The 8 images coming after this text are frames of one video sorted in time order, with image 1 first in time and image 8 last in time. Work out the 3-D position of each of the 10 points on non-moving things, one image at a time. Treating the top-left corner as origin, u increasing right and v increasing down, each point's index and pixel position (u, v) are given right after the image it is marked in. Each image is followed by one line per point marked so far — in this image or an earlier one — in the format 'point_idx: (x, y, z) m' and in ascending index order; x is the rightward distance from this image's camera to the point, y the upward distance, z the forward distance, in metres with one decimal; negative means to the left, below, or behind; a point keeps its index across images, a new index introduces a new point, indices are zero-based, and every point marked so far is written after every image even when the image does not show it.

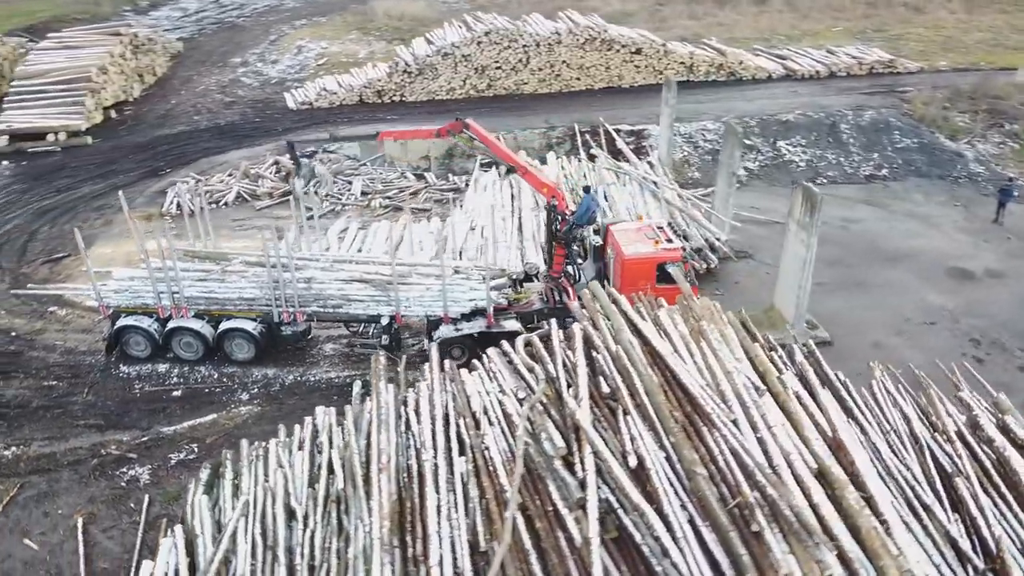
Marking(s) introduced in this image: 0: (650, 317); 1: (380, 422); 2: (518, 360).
0: (+1.8, -0.4, +10.9) m
1: (-1.5, -1.5, +9.7) m
2: (0.0, -0.9, +10.5) m
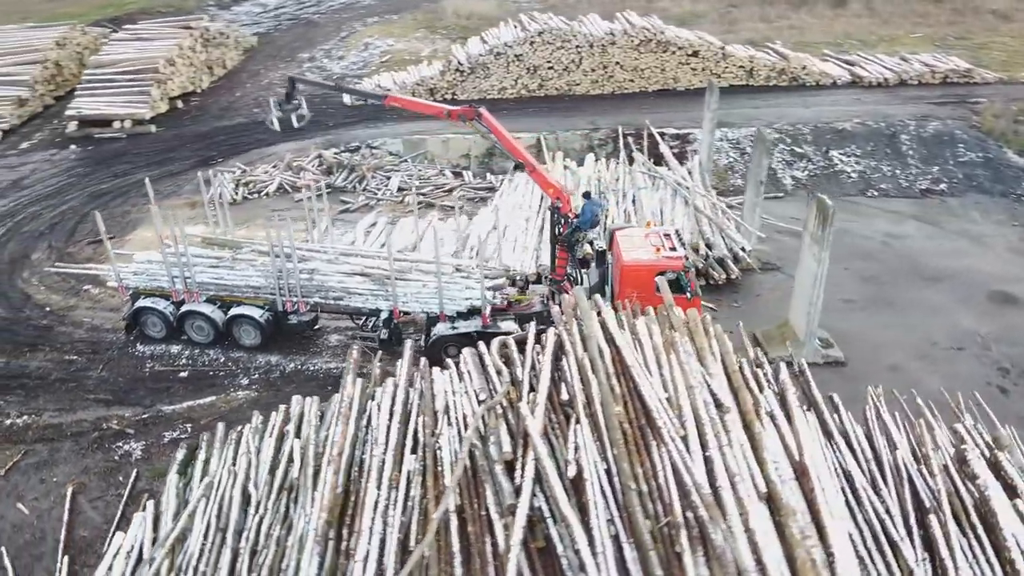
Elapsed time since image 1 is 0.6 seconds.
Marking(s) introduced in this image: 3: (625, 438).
0: (+1.5, -0.5, +10.6) m
1: (-2.0, -1.5, +9.8) m
2: (-0.3, -0.9, +10.5) m
3: (+1.2, -1.6, +8.7) m
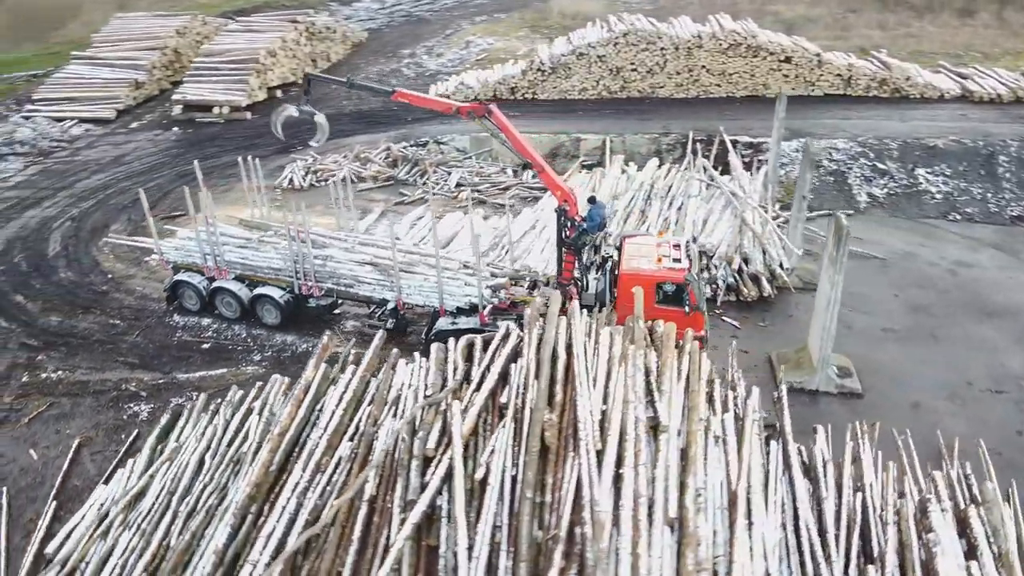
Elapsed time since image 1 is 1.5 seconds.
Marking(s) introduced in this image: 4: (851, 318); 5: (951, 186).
0: (+1.0, -0.6, +10.4) m
1: (-2.6, -1.3, +10.1) m
2: (-0.8, -0.9, +10.5) m
3: (+0.3, -1.6, +8.6) m
4: (+5.9, -0.5, +14.7) m
5: (+9.9, +2.3, +19.0) m
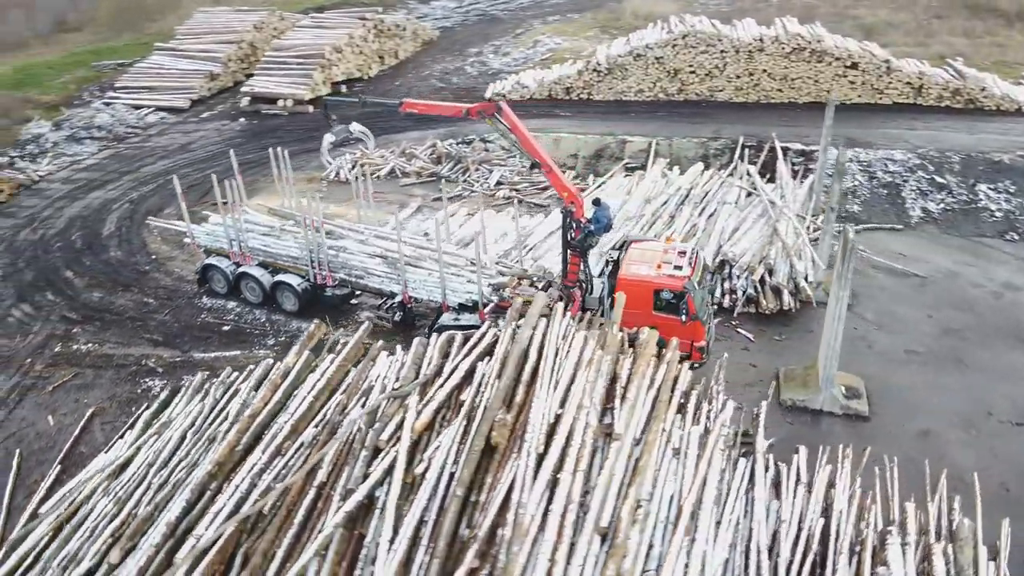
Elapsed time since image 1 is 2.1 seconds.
0: (+0.7, -0.6, +10.3) m
1: (-3.0, -1.2, +10.5) m
2: (-1.1, -0.8, +10.6) m
3: (-0.2, -1.6, +8.5) m
4: (+6.0, -0.8, +14.0) m
5: (+10.7, +1.8, +17.8) m
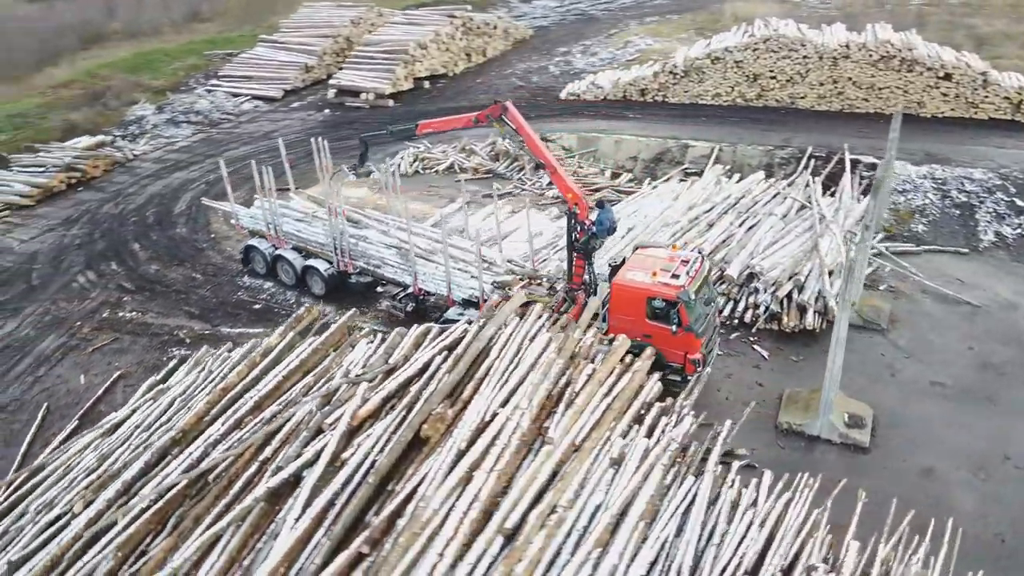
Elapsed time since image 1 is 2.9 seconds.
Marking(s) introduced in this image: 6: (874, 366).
0: (+0.3, -0.6, +10.2) m
1: (-3.4, -0.9, +10.9) m
2: (-1.5, -0.7, +10.8) m
3: (-1.0, -1.5, +8.7) m
4: (+6.1, -1.2, +13.1) m
5: (+11.4, +1.1, +16.2) m
6: (+5.7, -1.2, +13.1) m
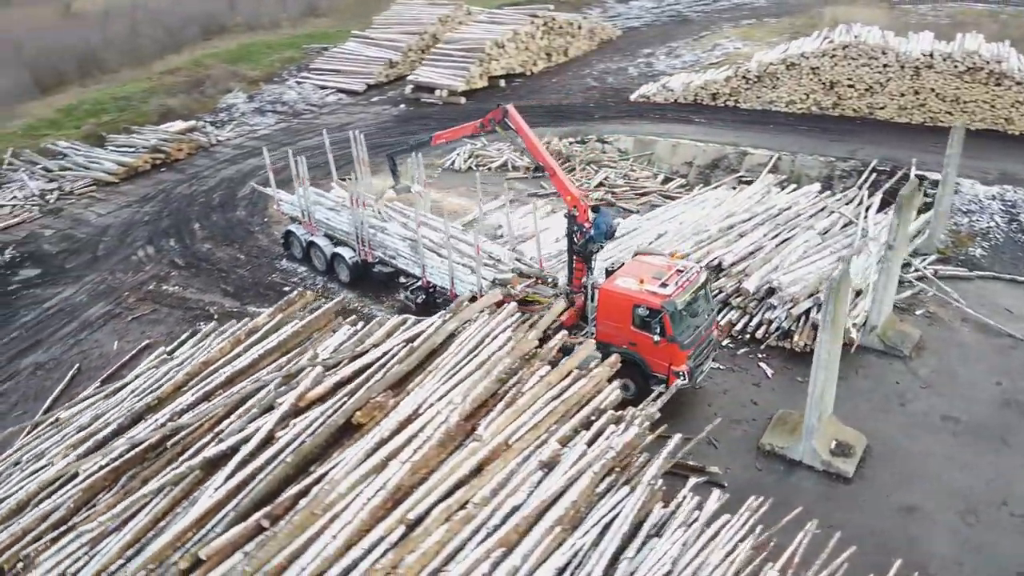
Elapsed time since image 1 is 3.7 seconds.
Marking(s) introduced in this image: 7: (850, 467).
0: (-0.2, -0.6, +10.3) m
1: (-3.7, -0.7, +11.5) m
2: (-1.8, -0.6, +11.1) m
3: (-1.7, -1.4, +8.9) m
4: (+5.9, -1.6, +12.3) m
5: (+11.7, +0.3, +14.6) m
6: (+5.5, -1.6, +12.4) m
7: (+4.4, -2.3, +10.8) m
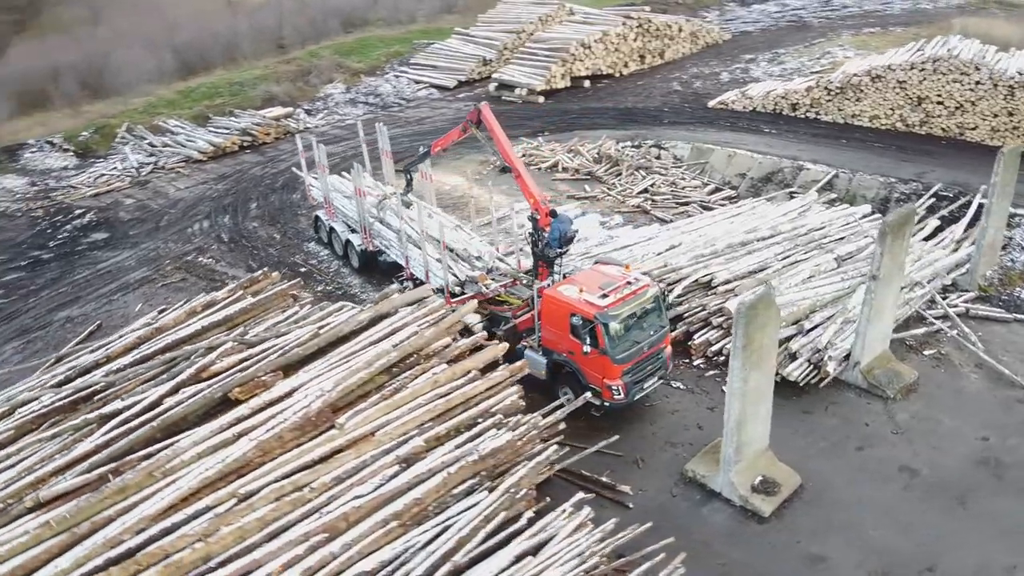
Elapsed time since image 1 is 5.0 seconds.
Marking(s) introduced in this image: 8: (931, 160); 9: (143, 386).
0: (-1.3, -0.5, +10.4) m
1: (-4.5, -0.3, +12.3) m
2: (-2.8, -0.4, +11.6) m
3: (-3.1, -1.2, +9.4) m
4: (+4.9, -2.1, +11.3) m
5: (+11.2, -0.7, +12.4) m
6: (+4.5, -2.0, +11.4) m
7: (+3.1, -2.6, +10.1) m
8: (+9.4, +2.8, +18.8) m
9: (-4.4, -1.2, +10.2) m
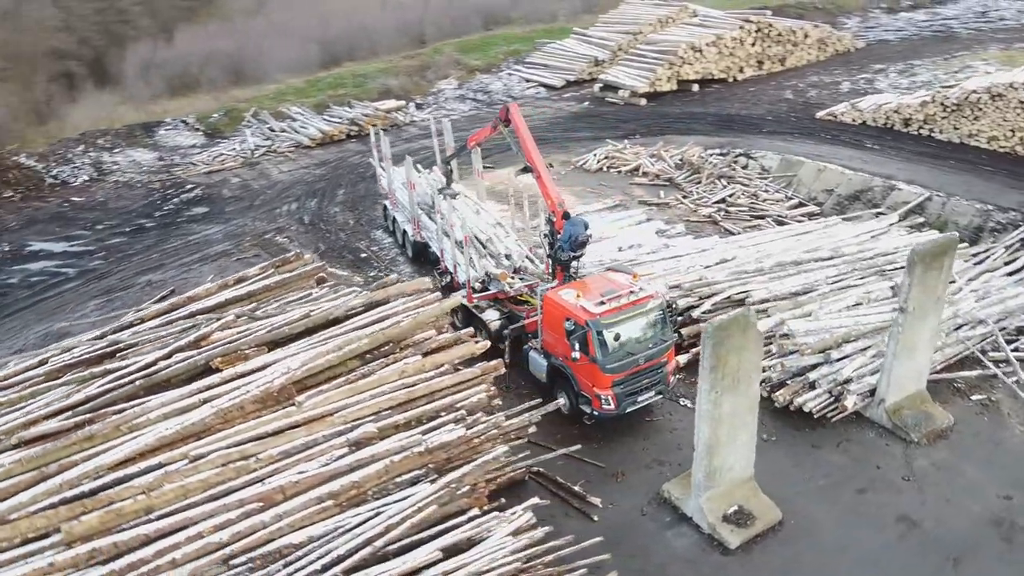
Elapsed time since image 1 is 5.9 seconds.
0: (-1.5, -0.4, +10.7) m
1: (-4.3, +0.1, +13.1) m
2: (-2.7, -0.1, +12.1) m
3: (-3.6, -0.9, +10.0) m
4: (+4.6, -2.5, +10.4) m
5: (+11.1, -1.6, +10.4) m
6: (+4.3, -2.4, +10.6) m
7: (+2.6, -2.9, +9.6) m
8: (+10.7, +2.0, +16.9) m
9: (-4.6, -0.8, +11.0) m
